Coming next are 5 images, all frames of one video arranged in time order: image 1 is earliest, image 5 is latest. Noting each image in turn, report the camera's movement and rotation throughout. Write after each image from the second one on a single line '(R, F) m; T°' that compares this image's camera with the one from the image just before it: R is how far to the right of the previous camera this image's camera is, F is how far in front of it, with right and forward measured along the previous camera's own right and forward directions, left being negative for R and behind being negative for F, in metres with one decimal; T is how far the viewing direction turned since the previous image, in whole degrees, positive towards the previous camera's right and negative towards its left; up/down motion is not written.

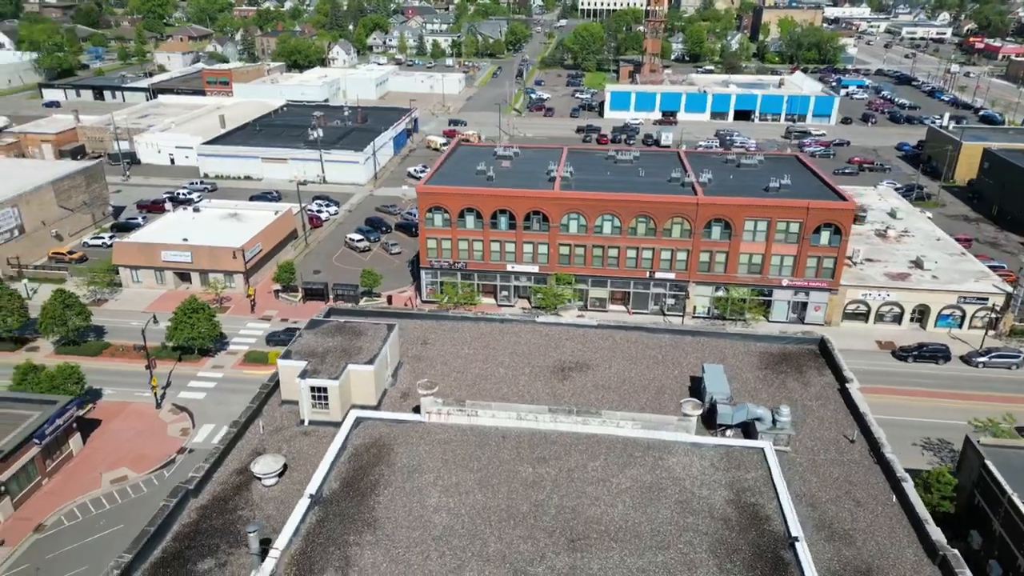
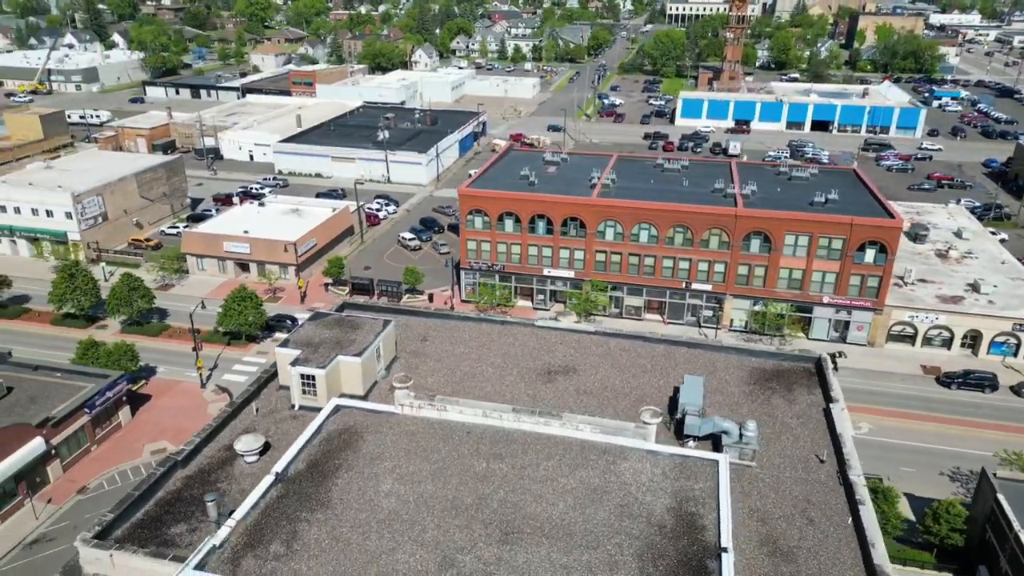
(+3.7, -0.8) m; -6°
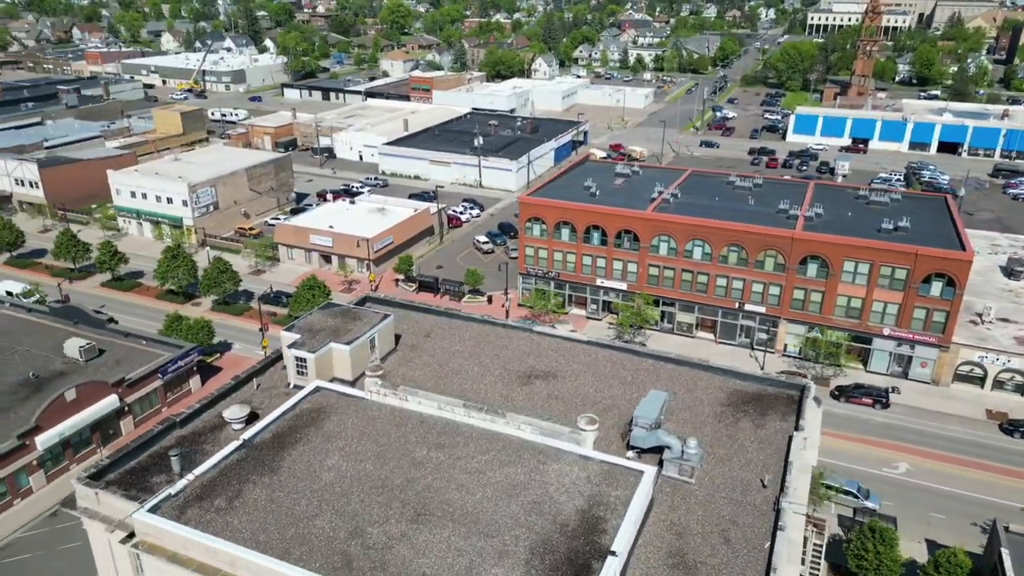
(+6.0, -1.2) m; -10°
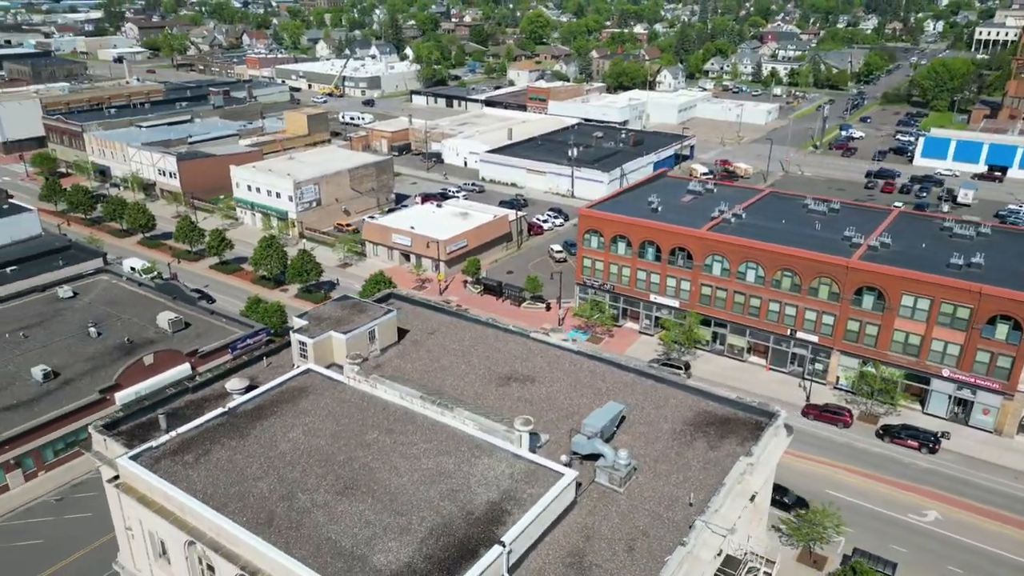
(+6.7, -1.3) m; -10°
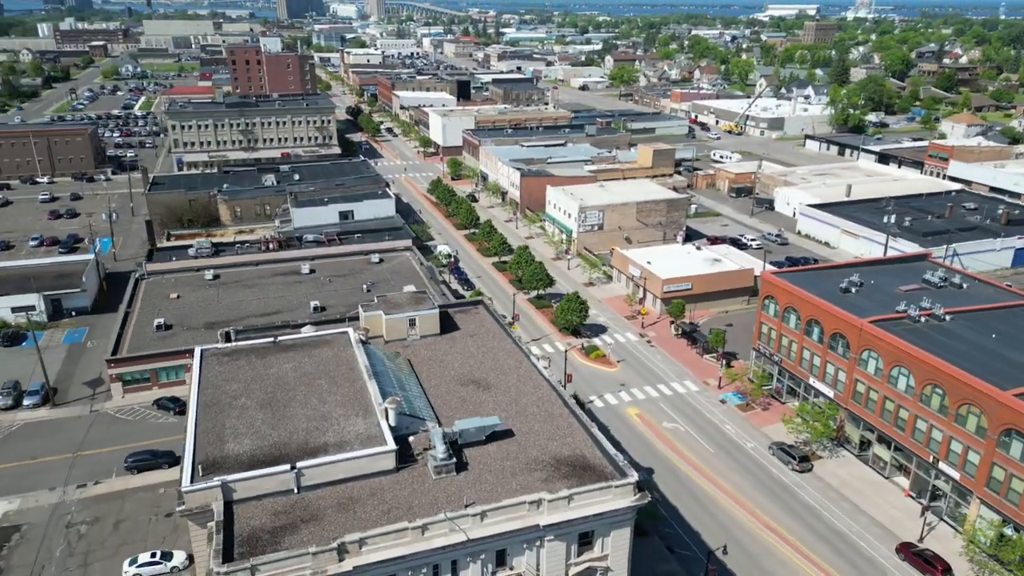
(+23.2, +0.7) m; -34°
